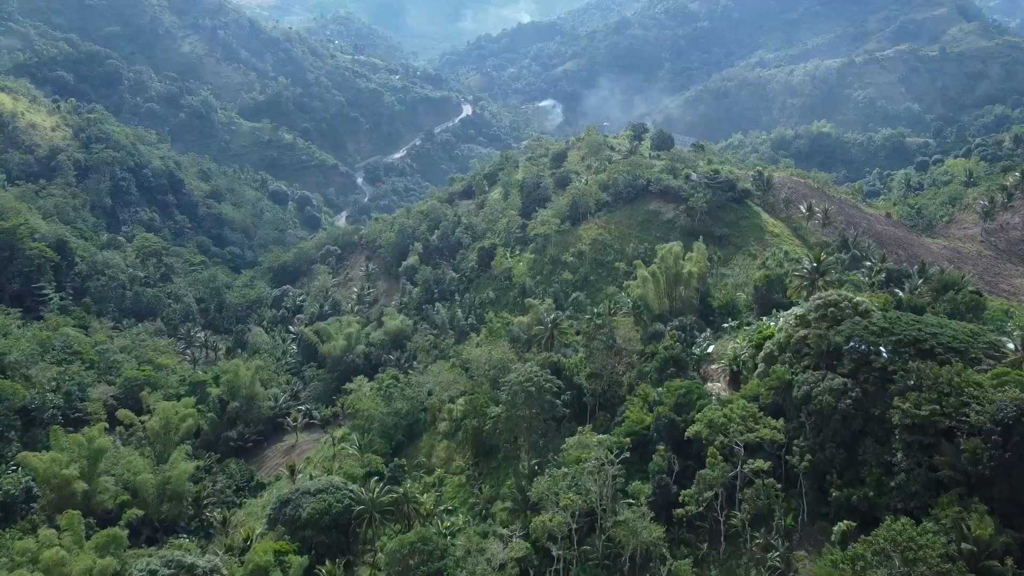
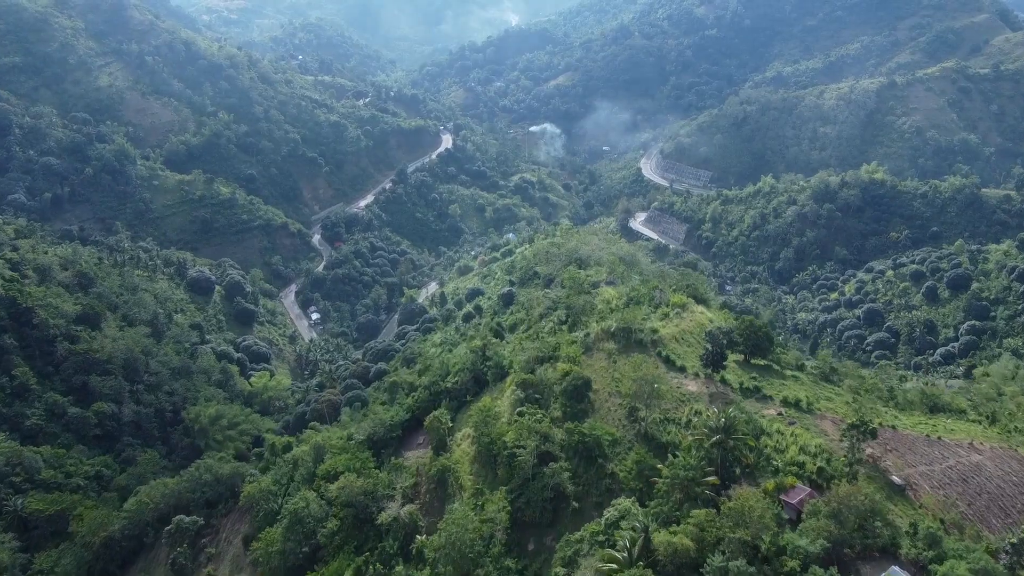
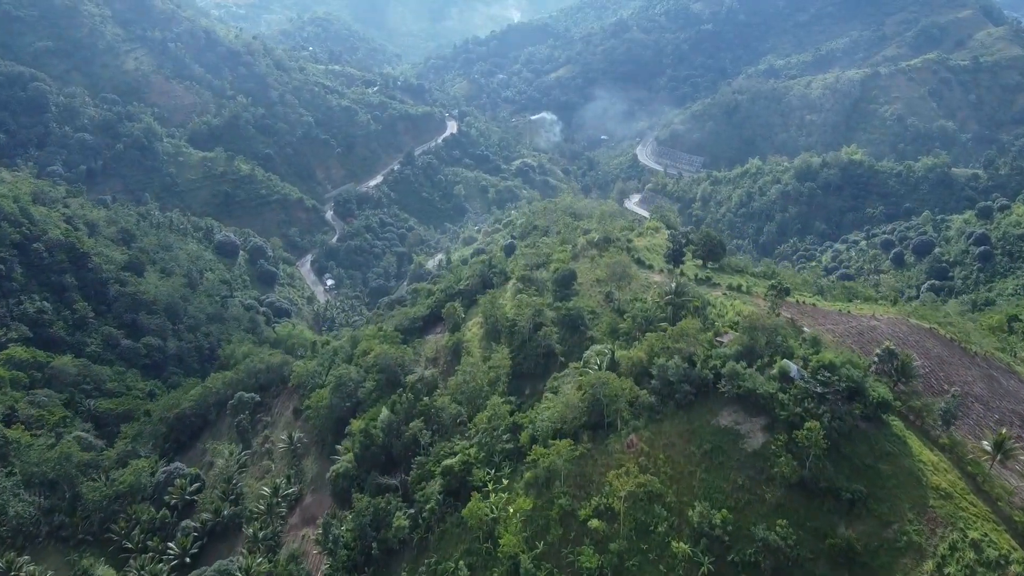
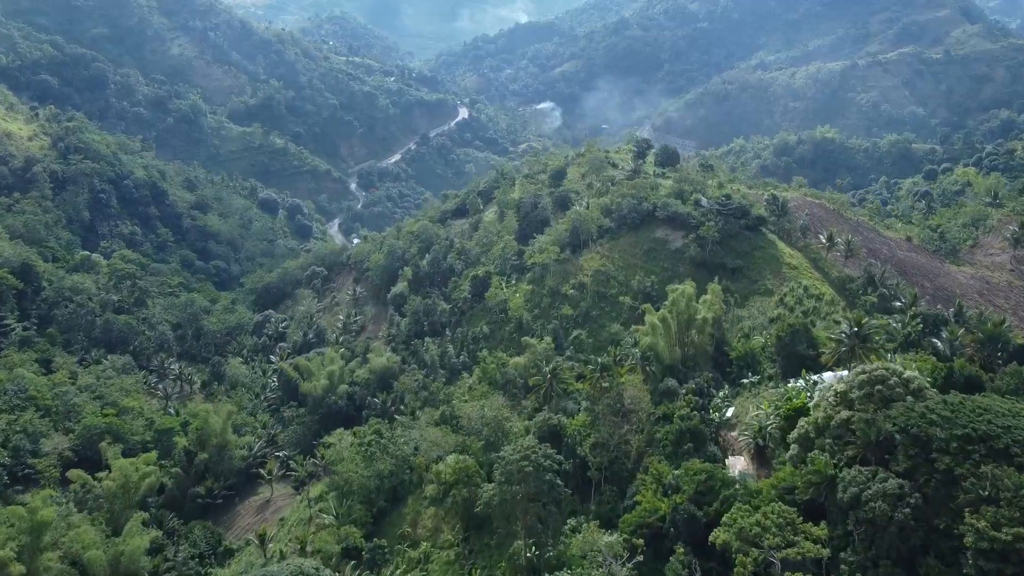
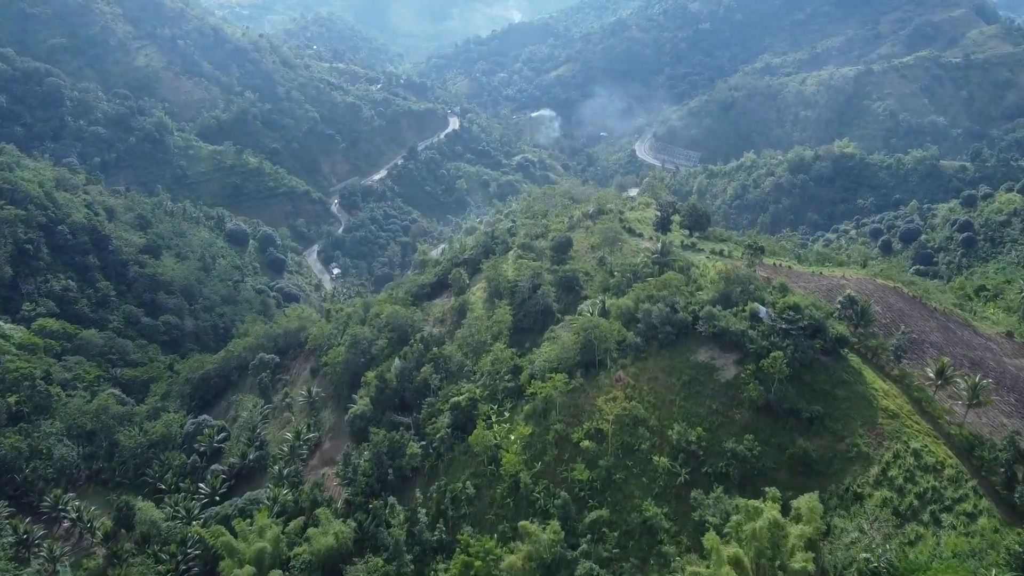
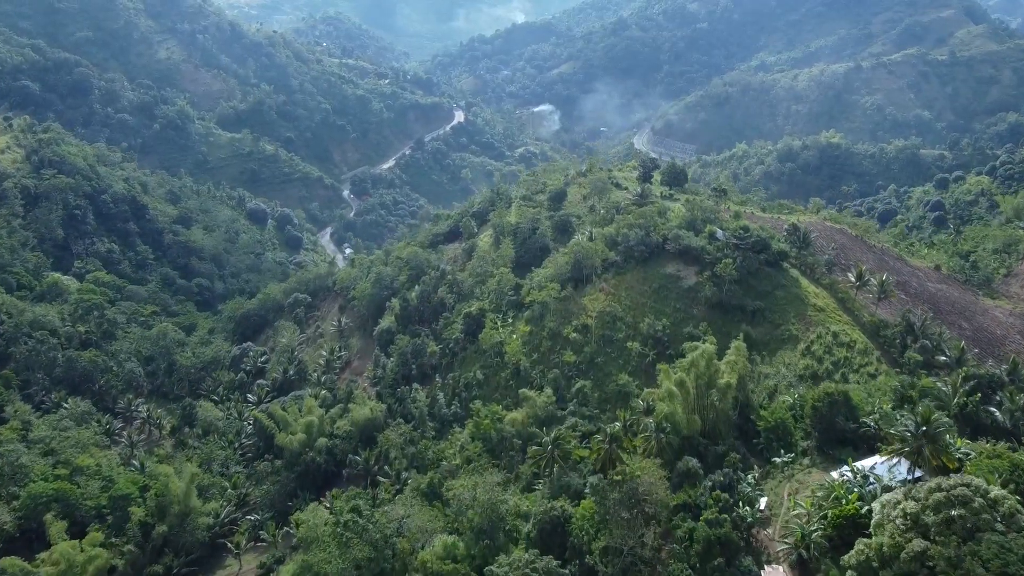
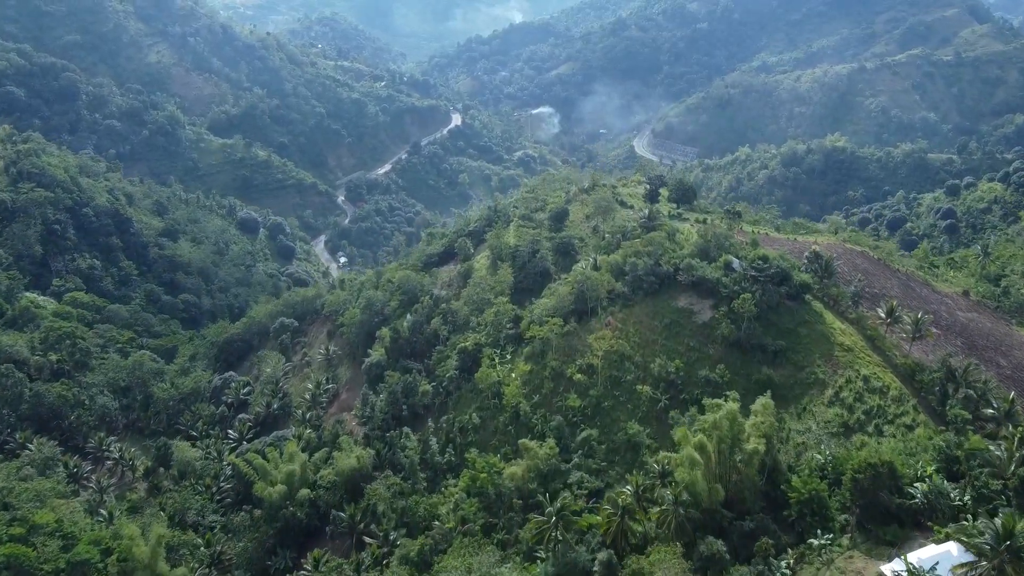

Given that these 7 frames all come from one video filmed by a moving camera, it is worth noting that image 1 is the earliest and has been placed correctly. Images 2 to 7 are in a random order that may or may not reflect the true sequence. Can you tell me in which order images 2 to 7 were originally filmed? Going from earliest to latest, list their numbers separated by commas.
4, 6, 7, 5, 3, 2
